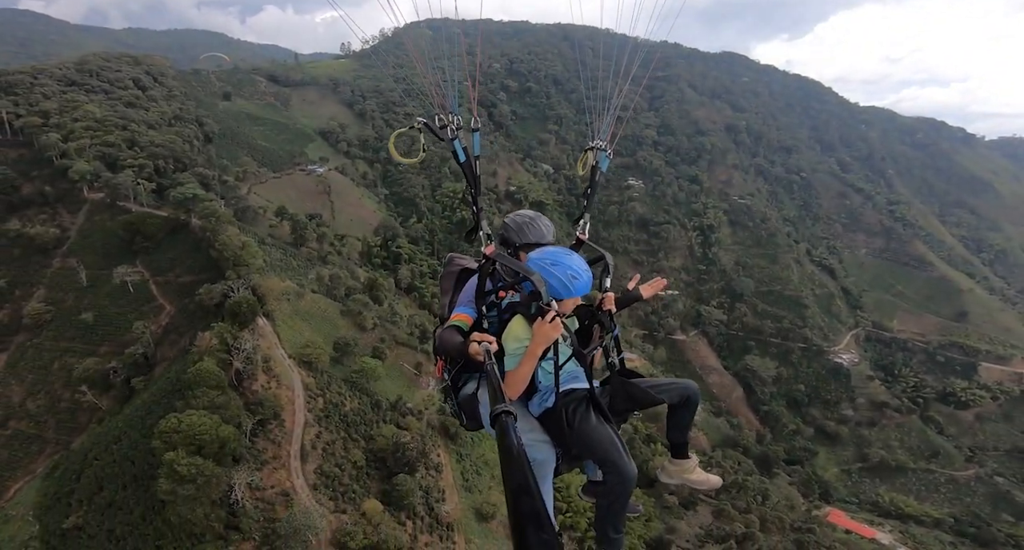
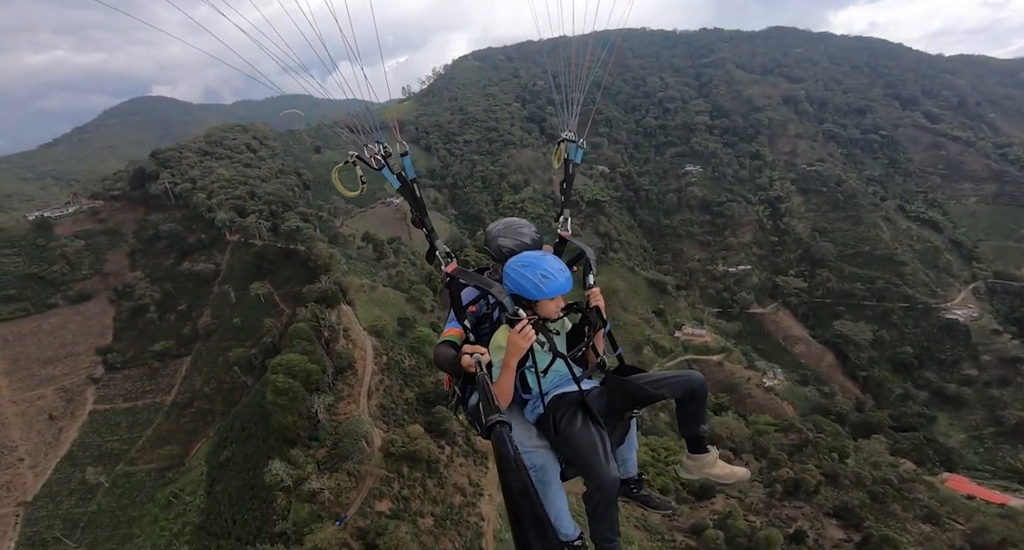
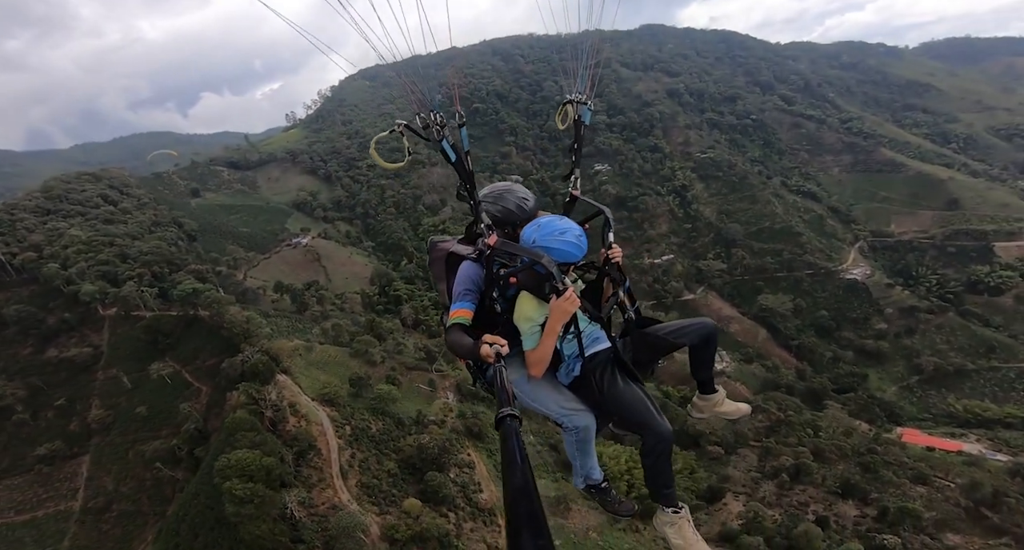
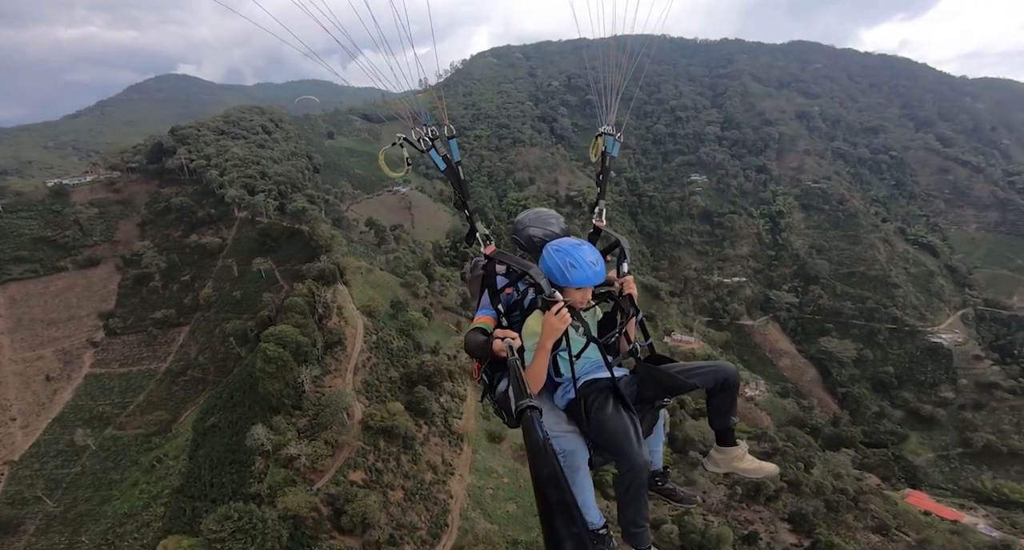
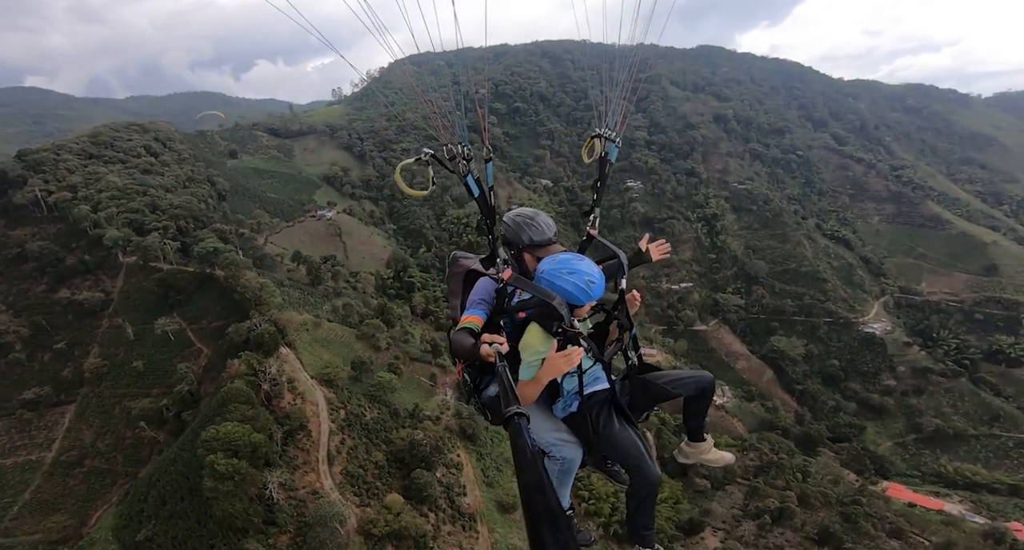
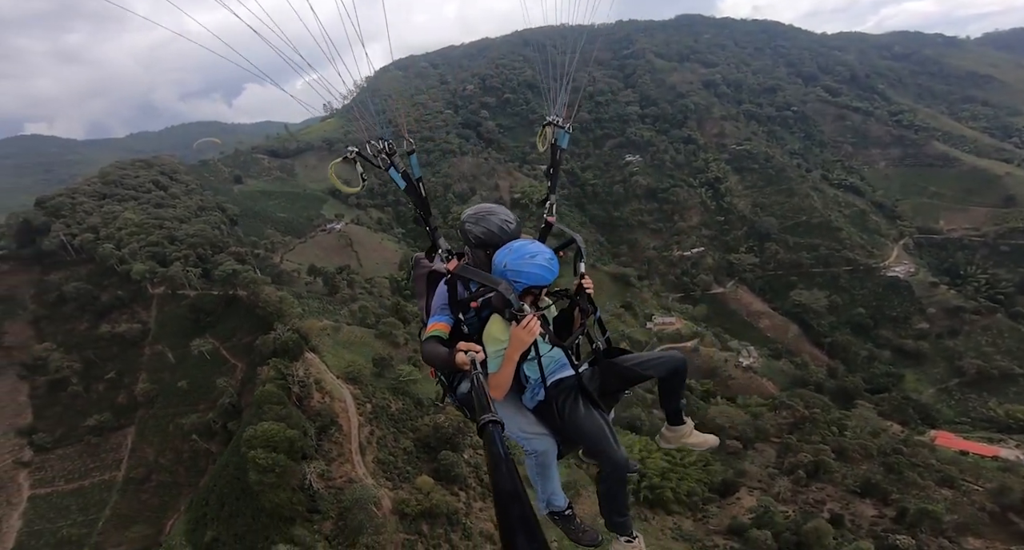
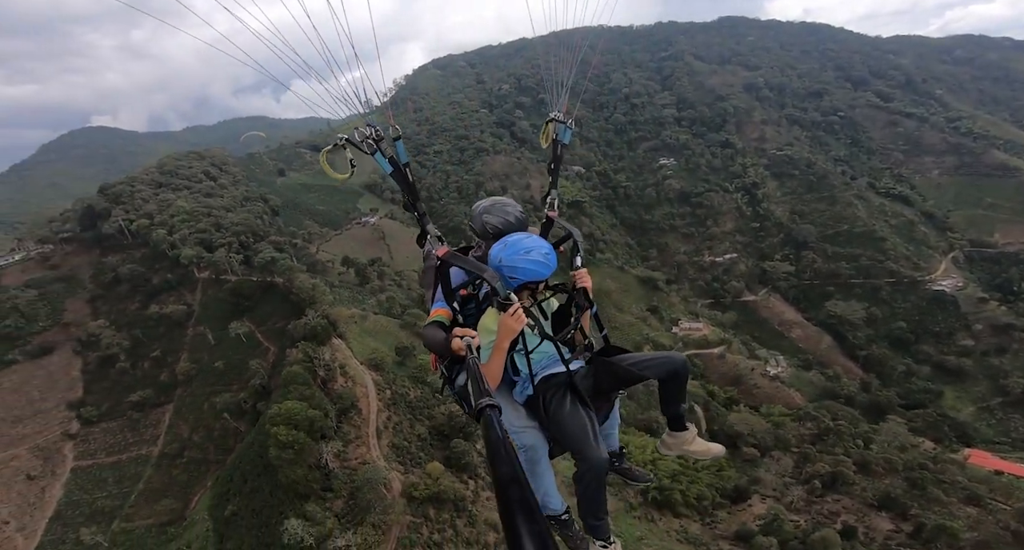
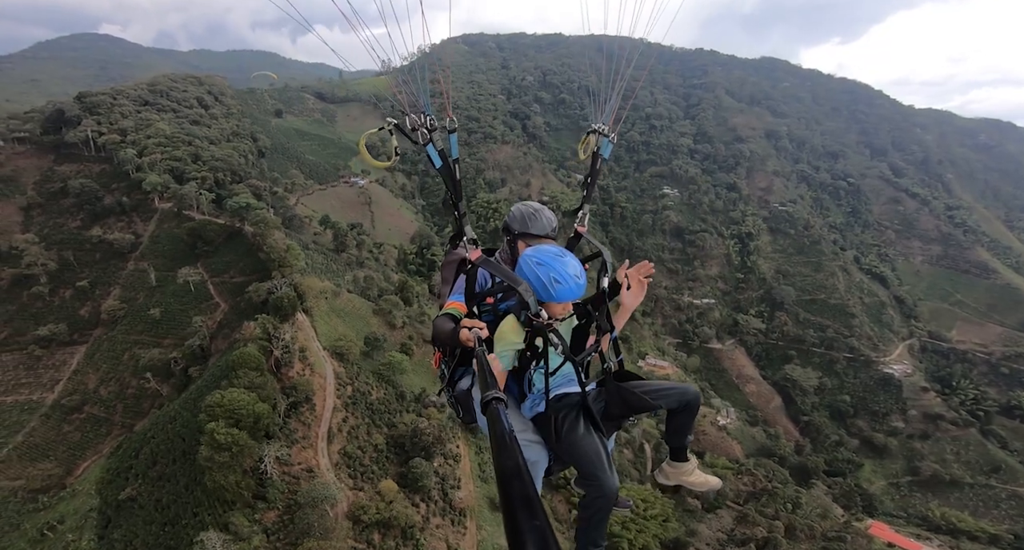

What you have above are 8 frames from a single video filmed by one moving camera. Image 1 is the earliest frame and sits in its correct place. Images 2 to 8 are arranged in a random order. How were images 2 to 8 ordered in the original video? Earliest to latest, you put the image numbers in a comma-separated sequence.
8, 5, 3, 6, 7, 2, 4
